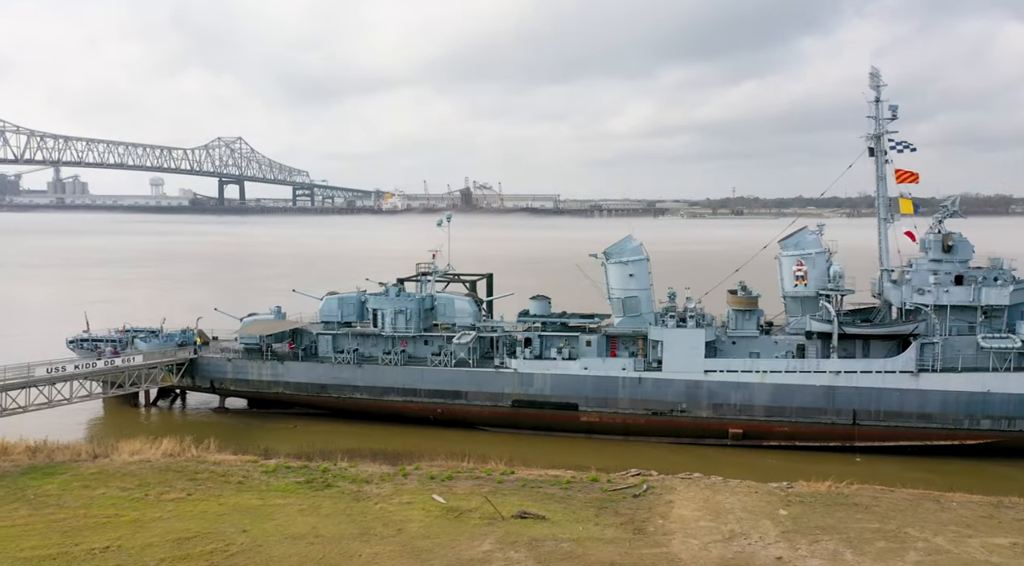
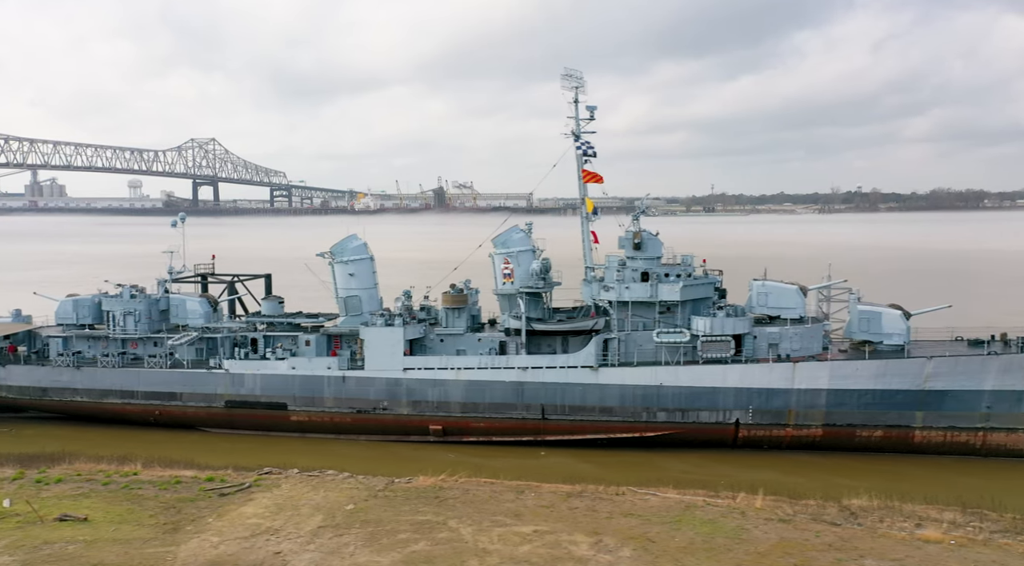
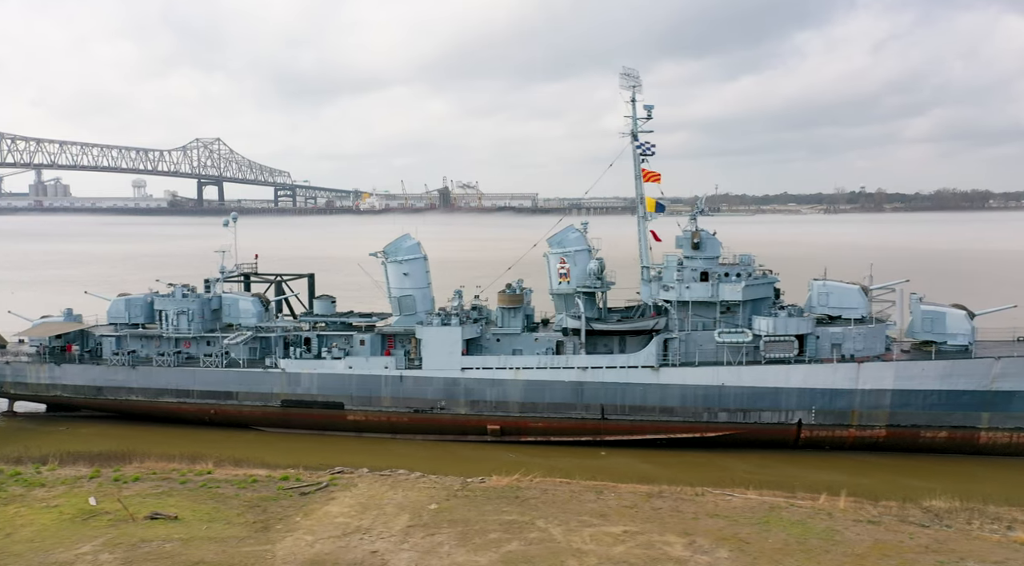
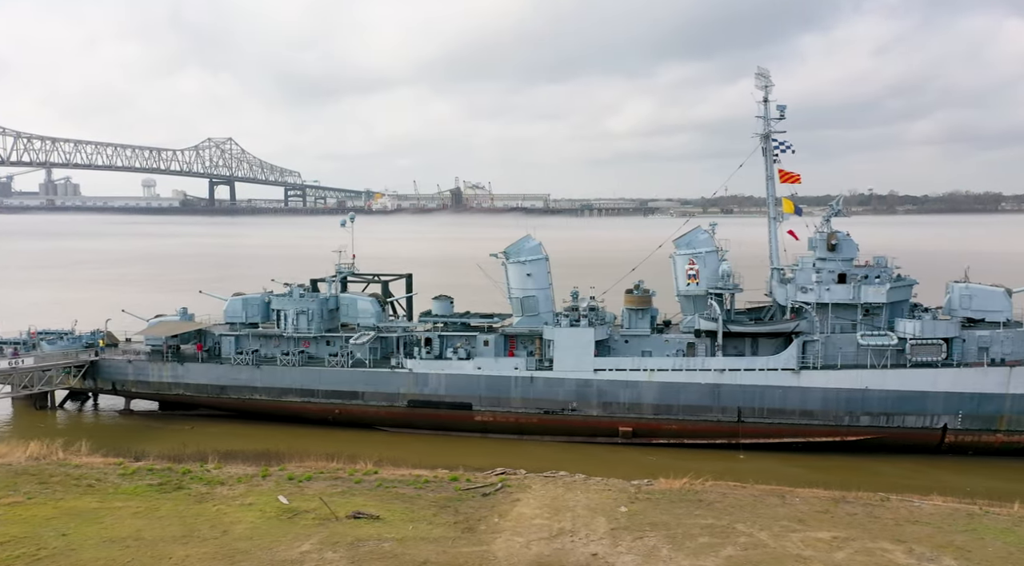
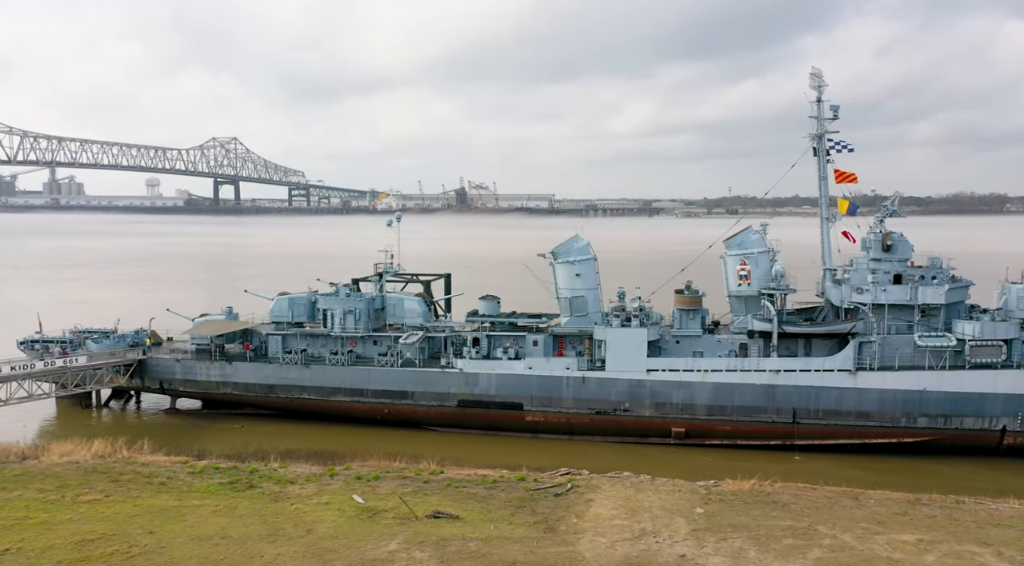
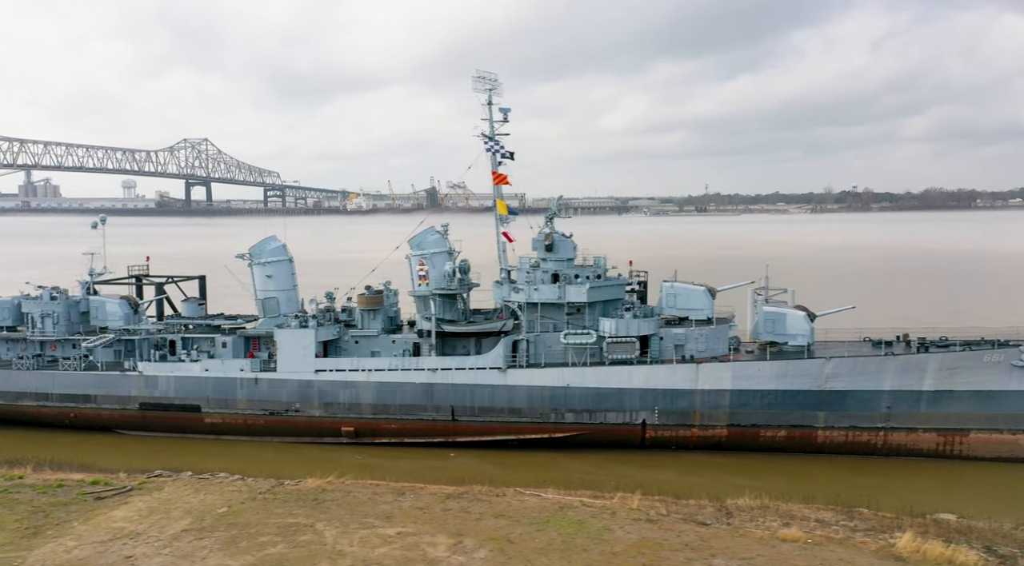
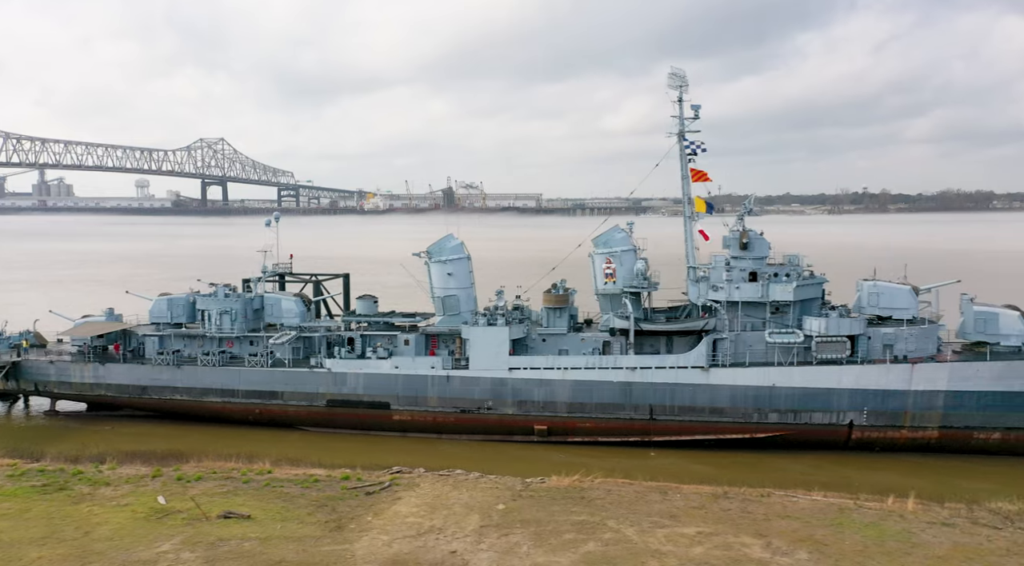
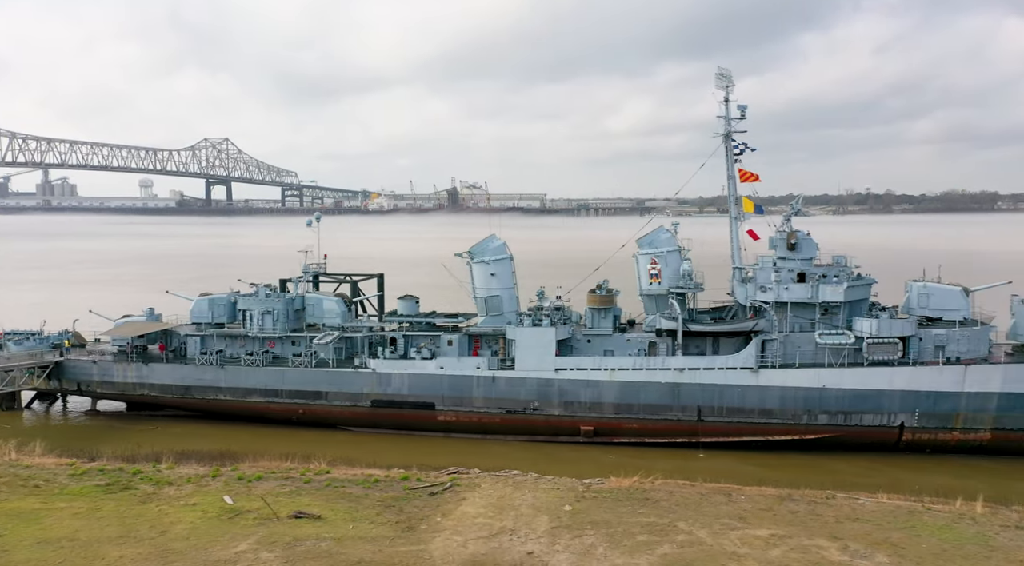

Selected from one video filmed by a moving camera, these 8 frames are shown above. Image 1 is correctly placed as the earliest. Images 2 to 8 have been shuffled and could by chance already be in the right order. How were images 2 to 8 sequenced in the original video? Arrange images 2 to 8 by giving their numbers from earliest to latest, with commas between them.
5, 4, 8, 7, 3, 2, 6
